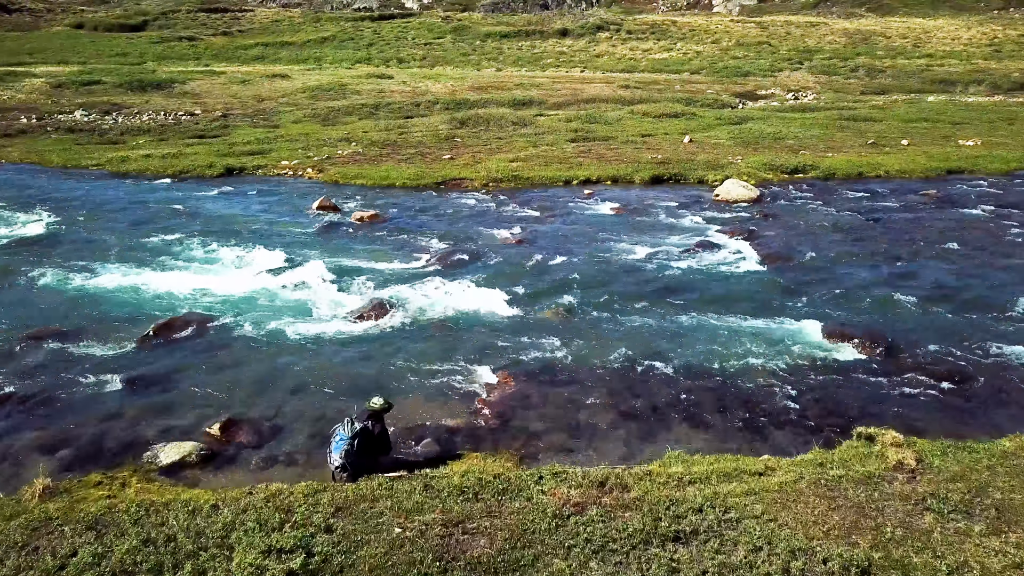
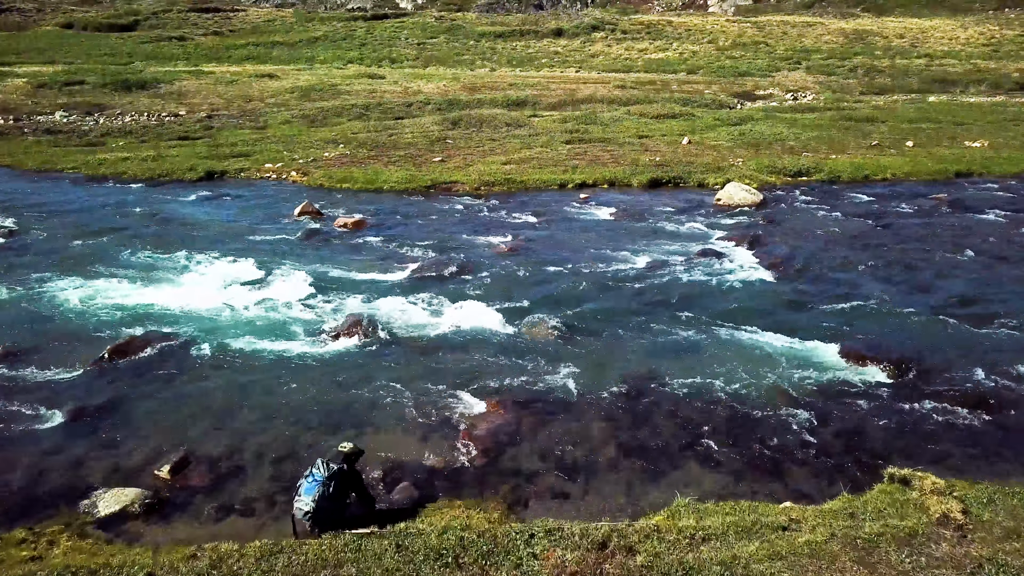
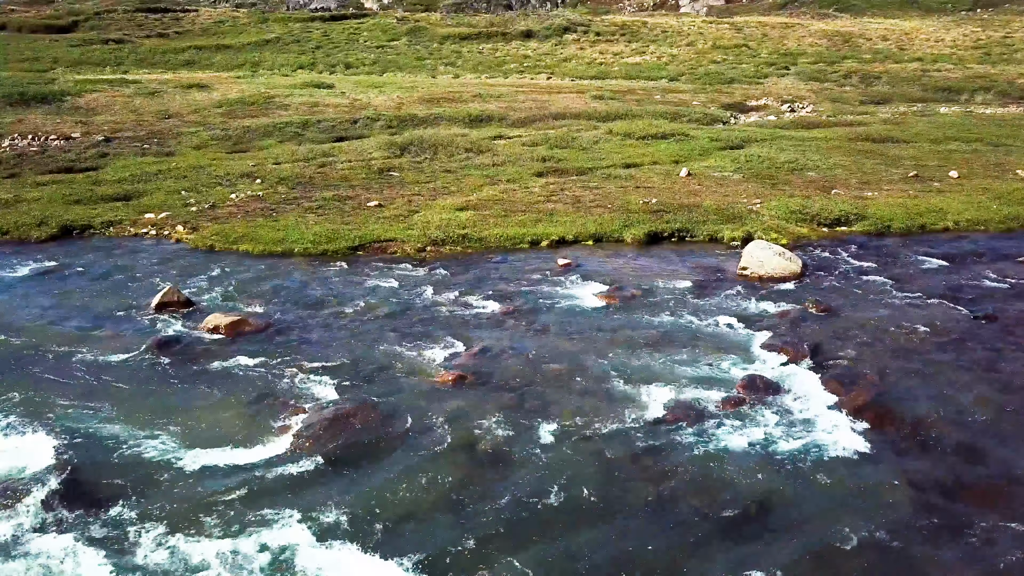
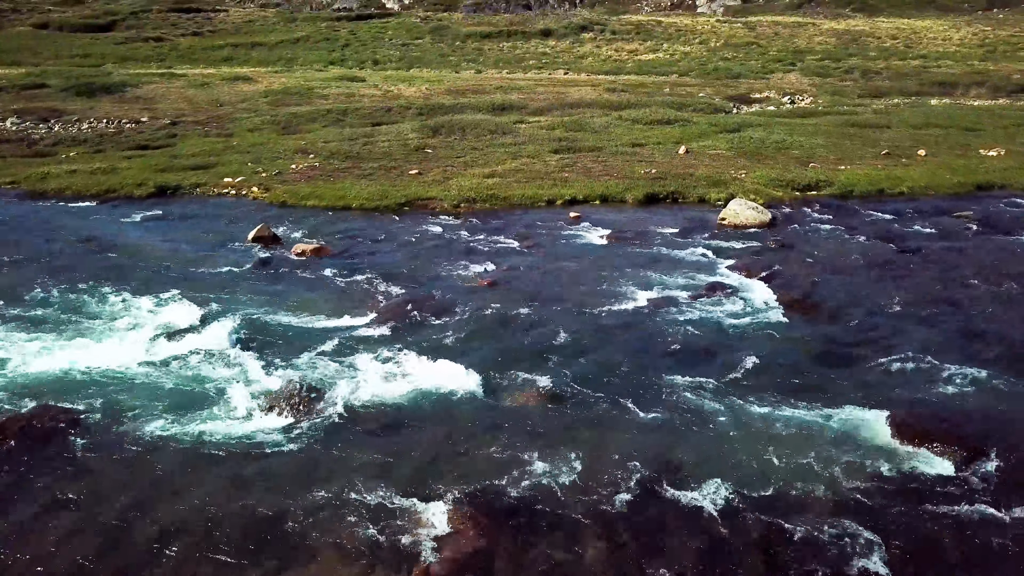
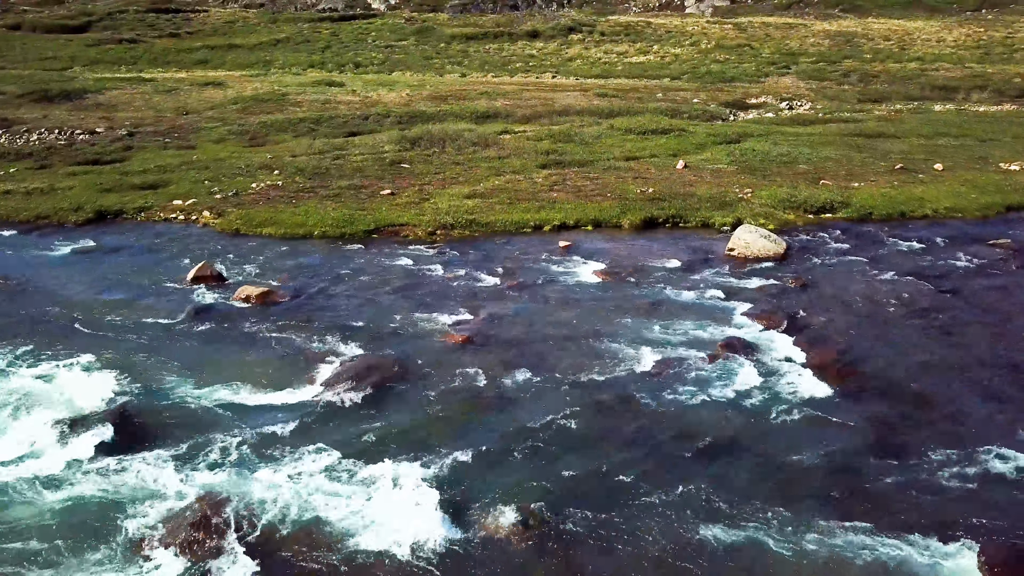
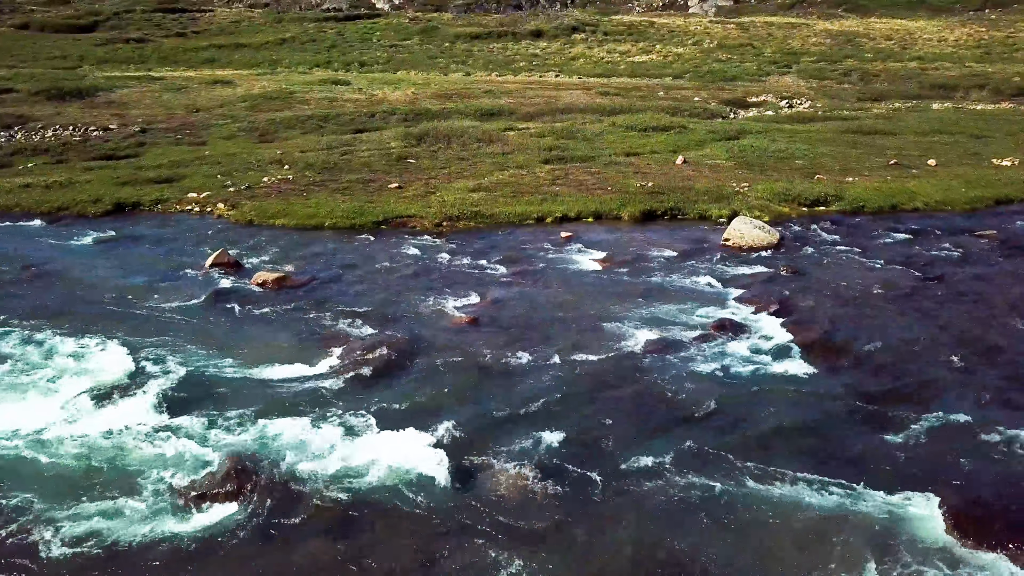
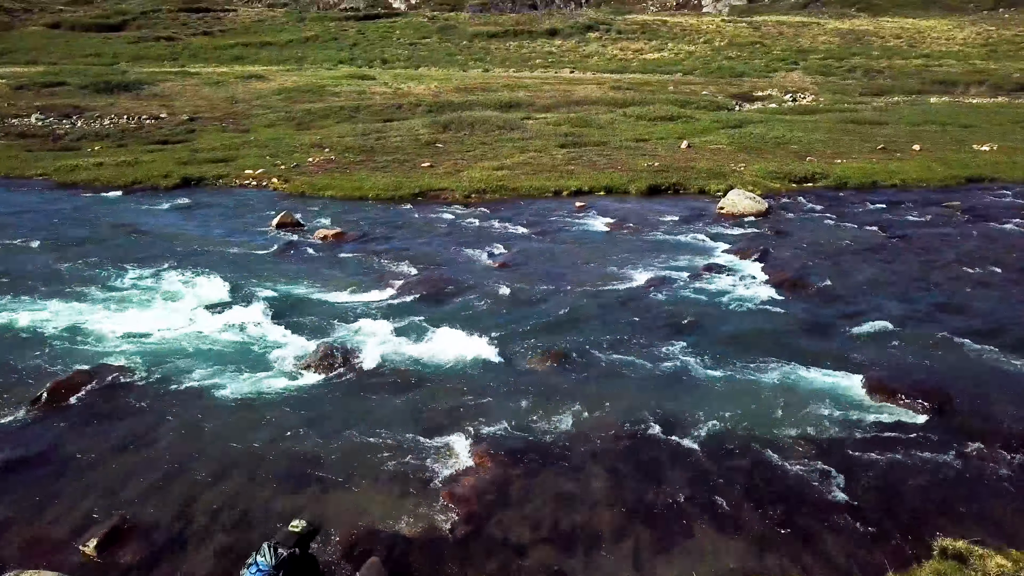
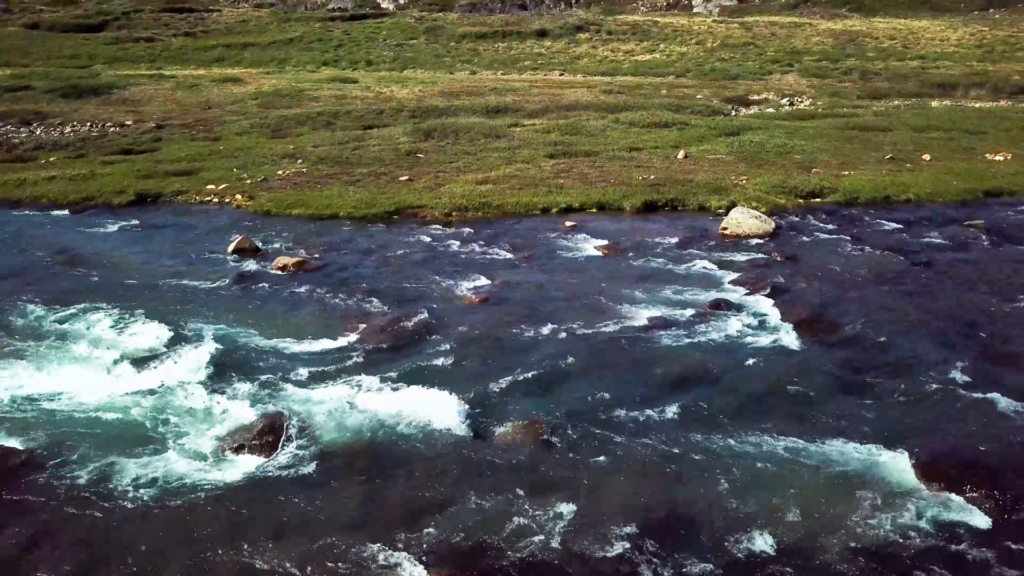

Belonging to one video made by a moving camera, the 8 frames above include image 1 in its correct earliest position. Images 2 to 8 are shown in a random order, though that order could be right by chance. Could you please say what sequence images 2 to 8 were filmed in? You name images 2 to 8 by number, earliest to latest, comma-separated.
2, 7, 4, 8, 6, 5, 3
